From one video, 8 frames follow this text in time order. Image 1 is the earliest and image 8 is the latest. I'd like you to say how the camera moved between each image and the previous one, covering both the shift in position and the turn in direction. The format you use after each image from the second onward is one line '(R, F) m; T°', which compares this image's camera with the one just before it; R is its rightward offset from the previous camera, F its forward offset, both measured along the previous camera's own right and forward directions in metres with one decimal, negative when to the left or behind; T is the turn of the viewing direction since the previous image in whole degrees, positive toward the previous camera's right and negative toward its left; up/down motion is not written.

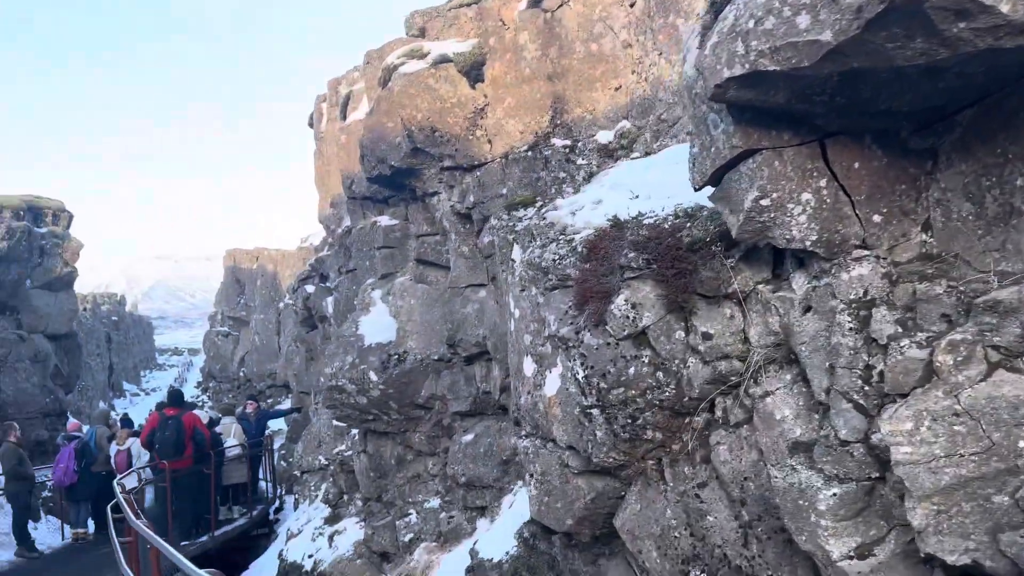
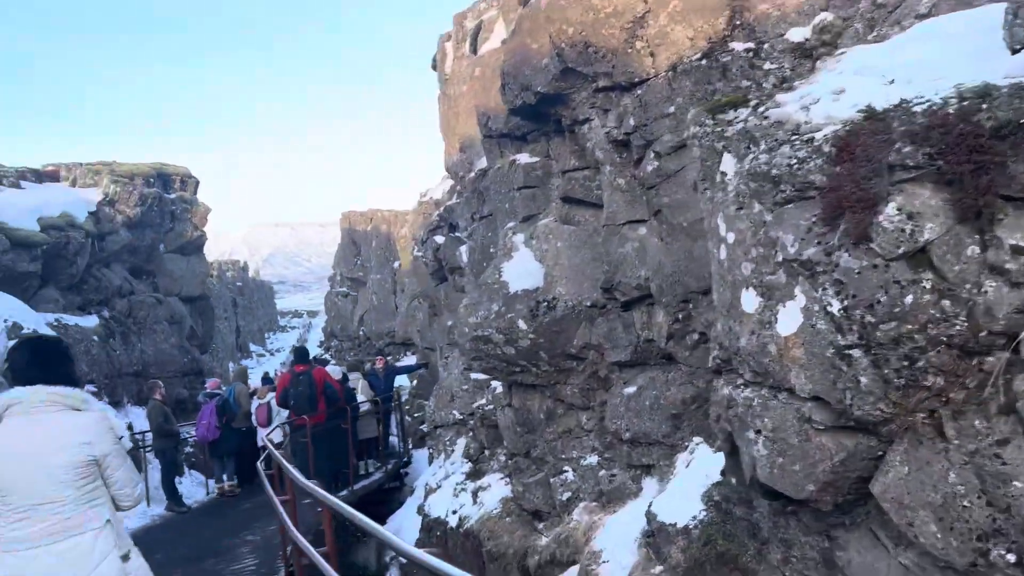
(-0.7, +1.0) m; -8°
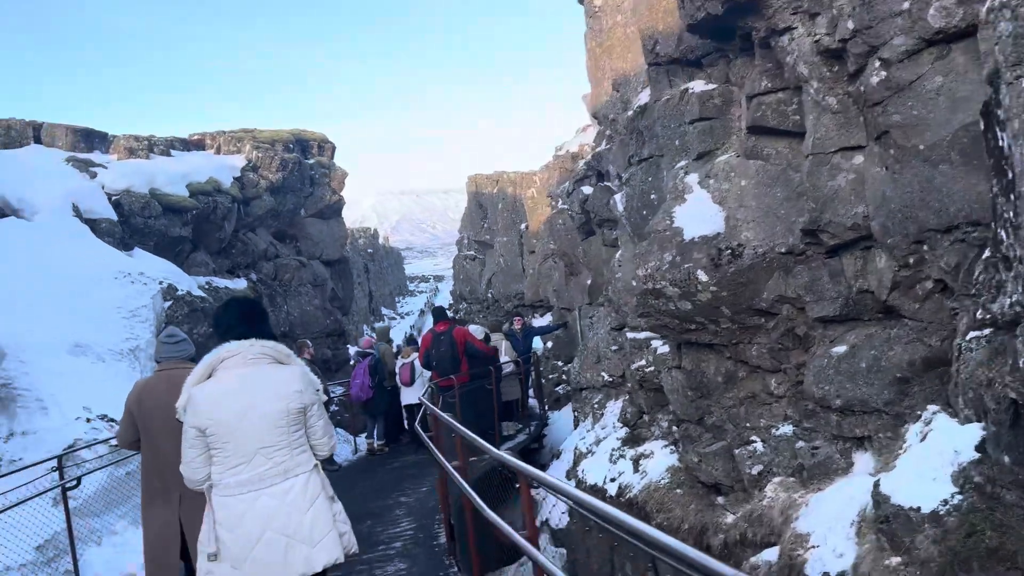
(-0.6, +1.0) m; -9°
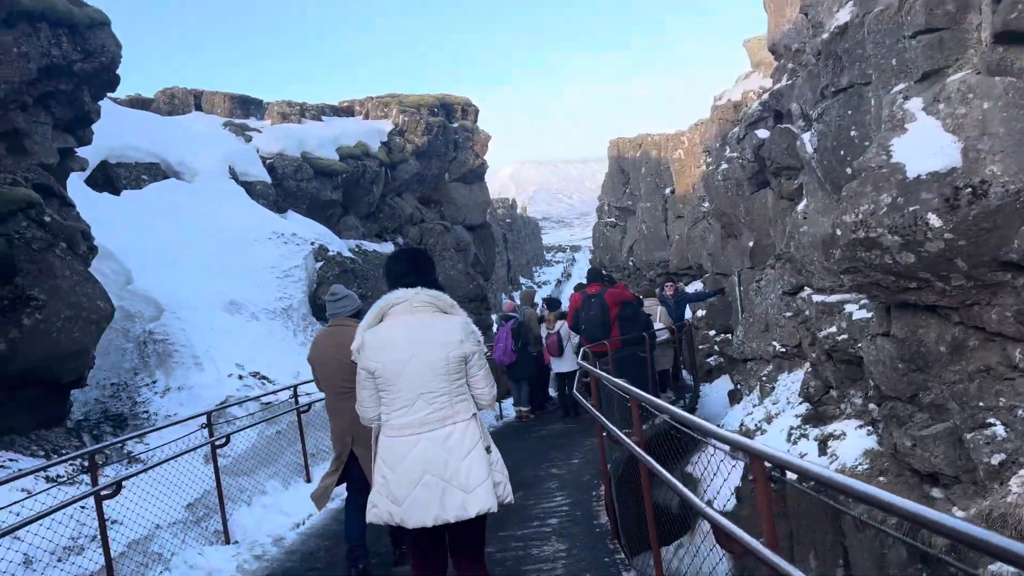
(-0.4, +1.0) m; -10°
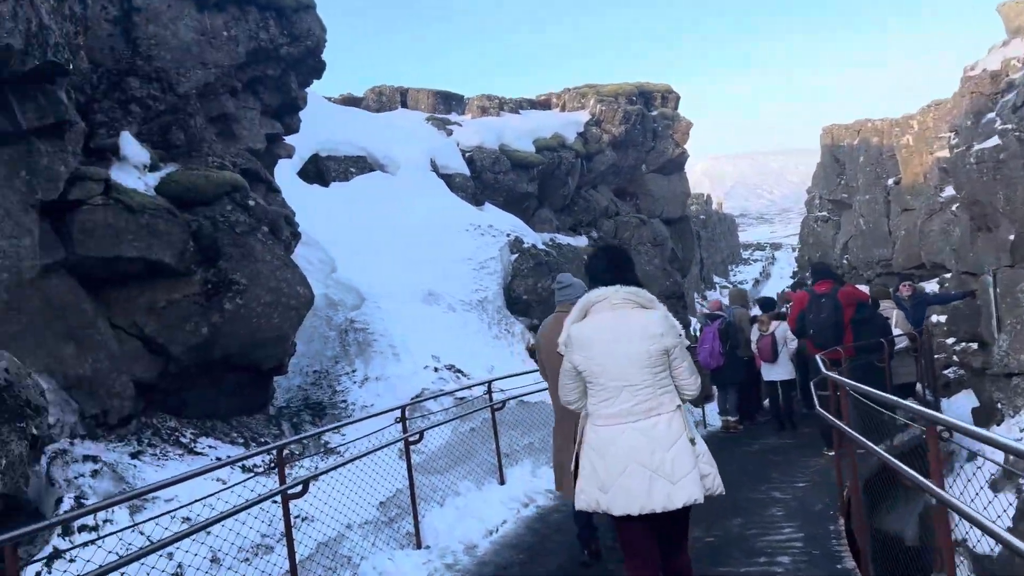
(-0.3, +0.9) m; -14°
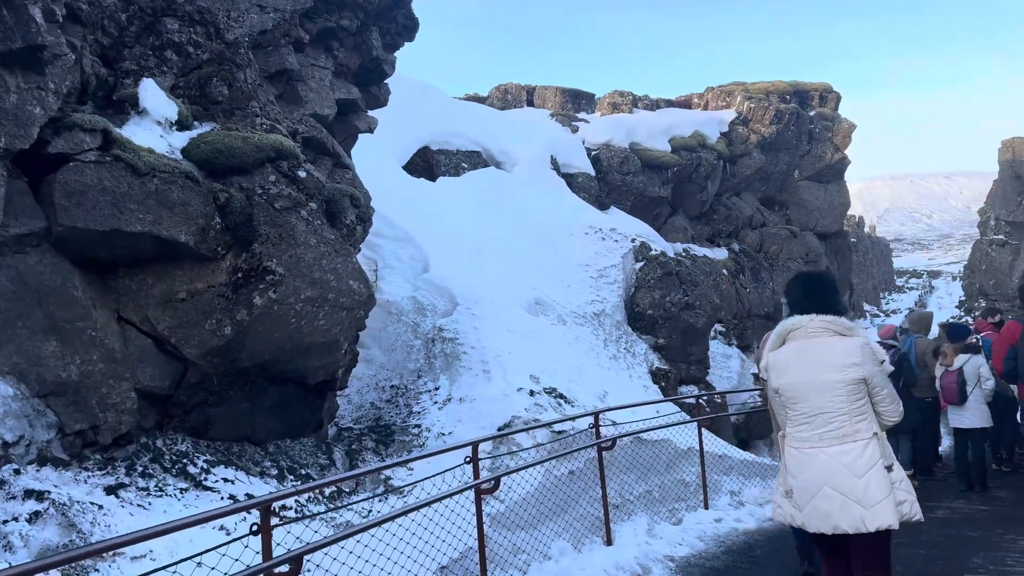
(+0.1, +1.8) m; -9°
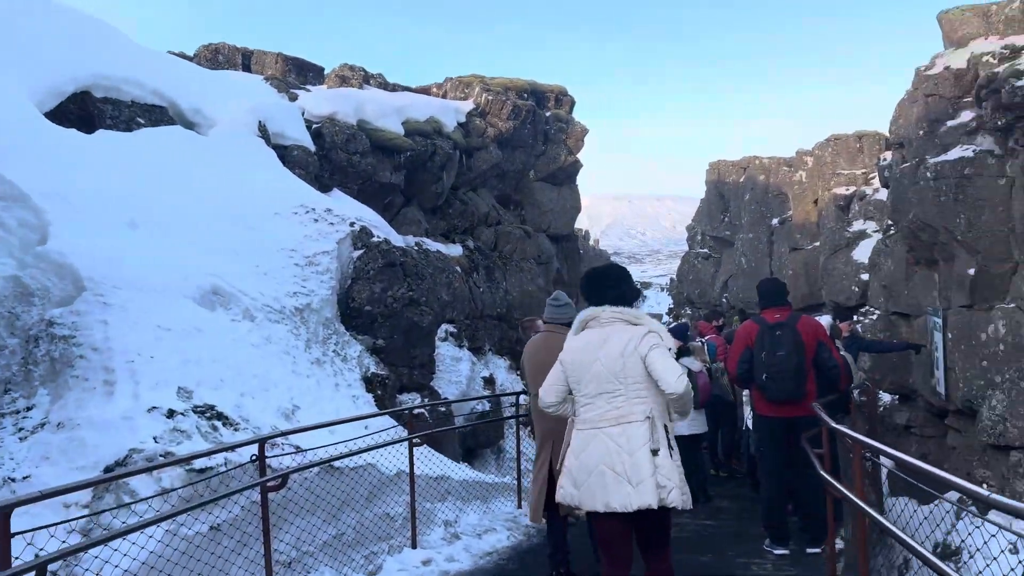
(+0.7, +1.7) m; +18°
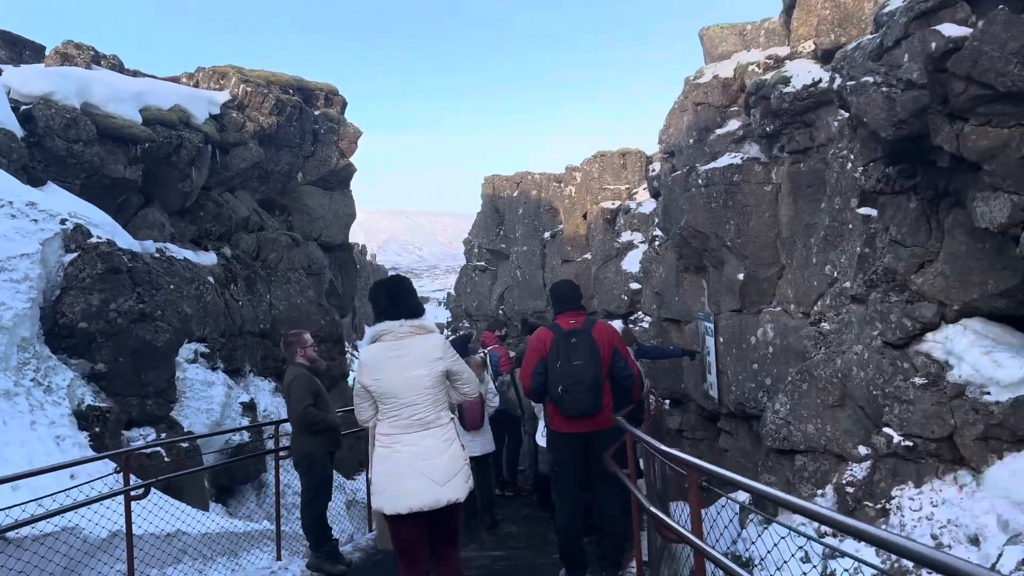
(+0.1, +1.0) m; +16°
